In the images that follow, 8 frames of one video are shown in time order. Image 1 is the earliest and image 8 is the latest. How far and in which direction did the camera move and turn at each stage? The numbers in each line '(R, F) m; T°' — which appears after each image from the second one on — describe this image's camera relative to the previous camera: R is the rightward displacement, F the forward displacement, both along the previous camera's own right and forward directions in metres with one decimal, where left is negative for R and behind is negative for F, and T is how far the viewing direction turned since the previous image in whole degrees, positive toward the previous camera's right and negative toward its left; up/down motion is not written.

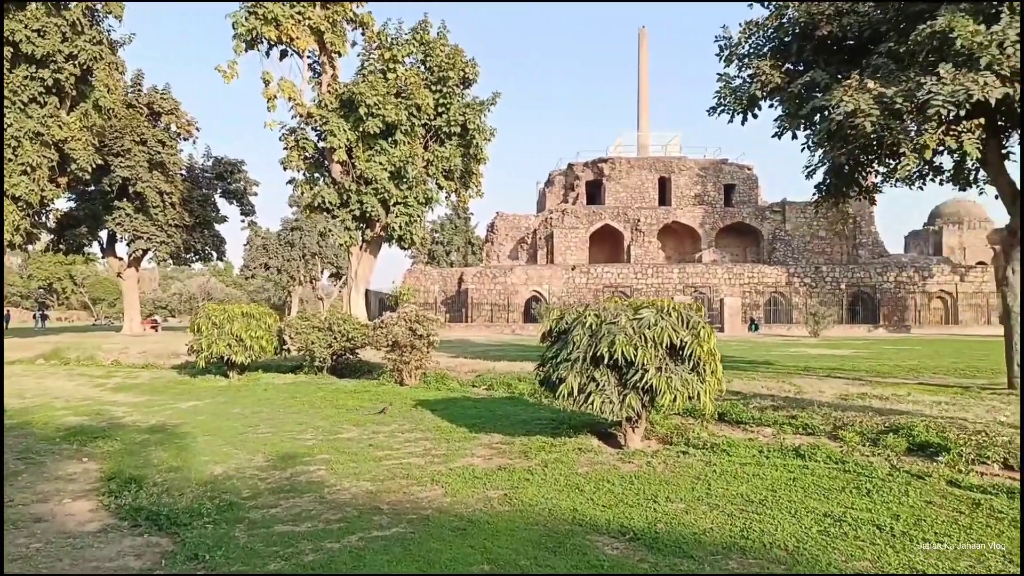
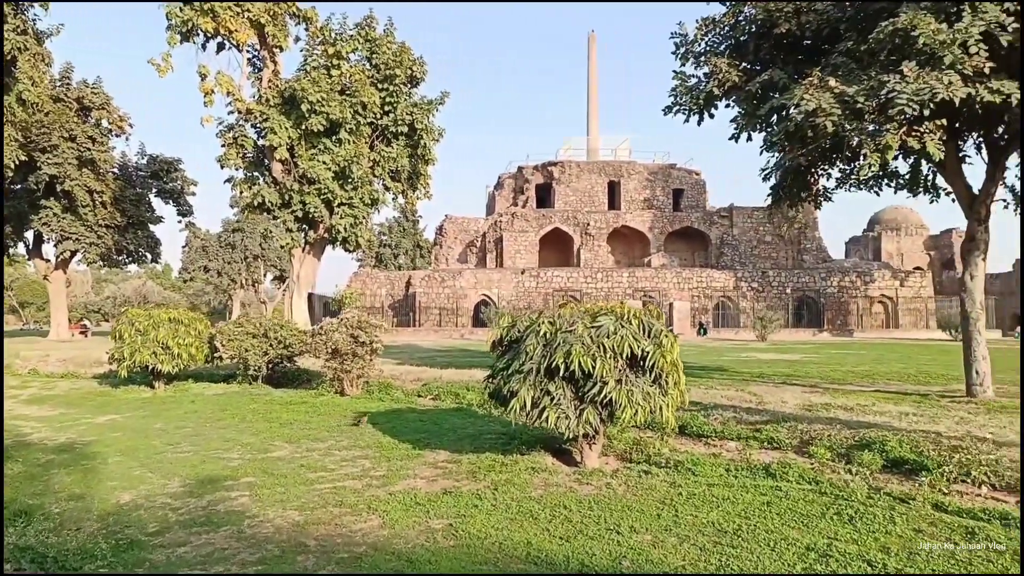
(0.0, +0.5) m; +4°
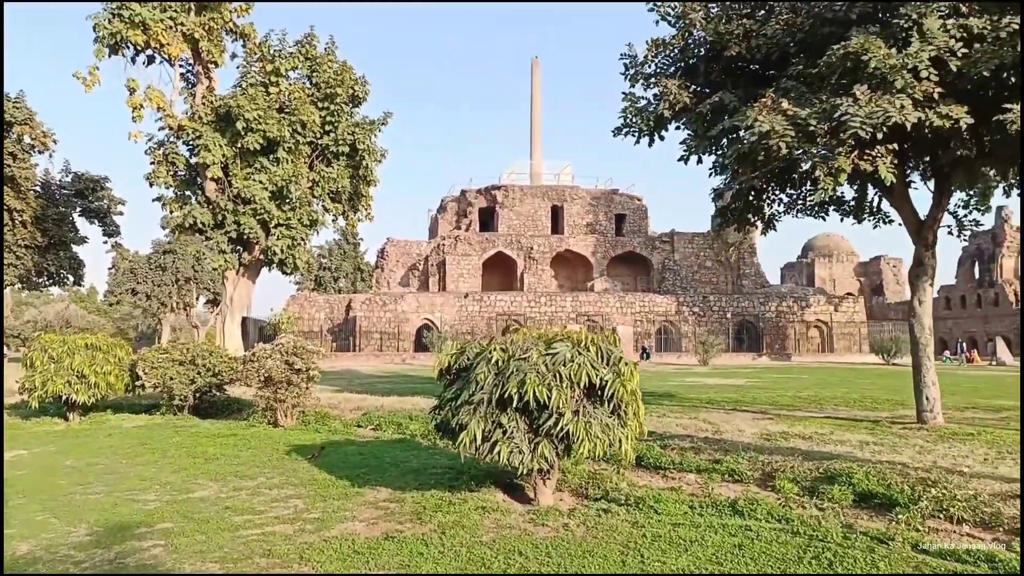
(0.0, +0.4) m; +4°
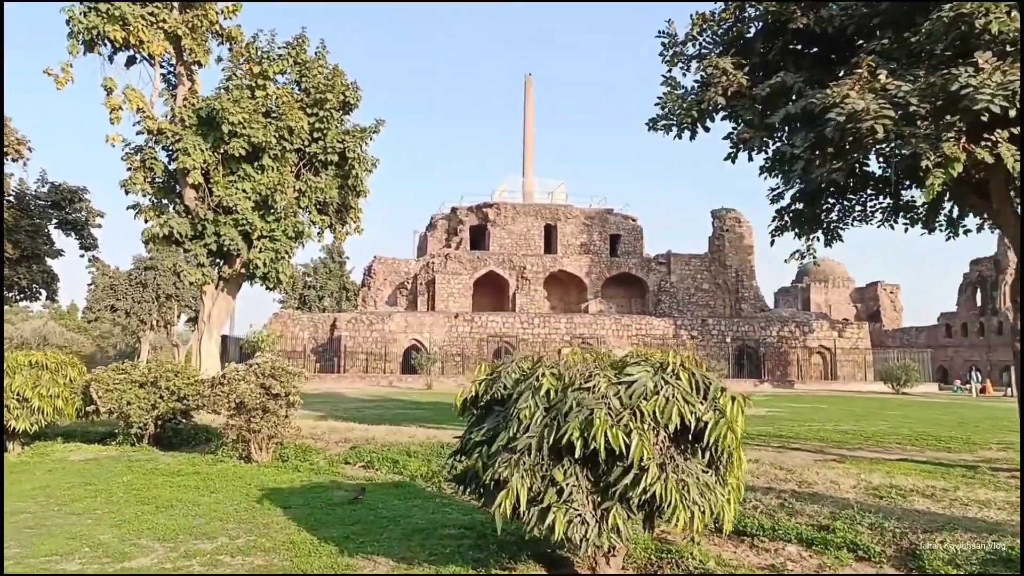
(-0.3, +1.4) m; +1°
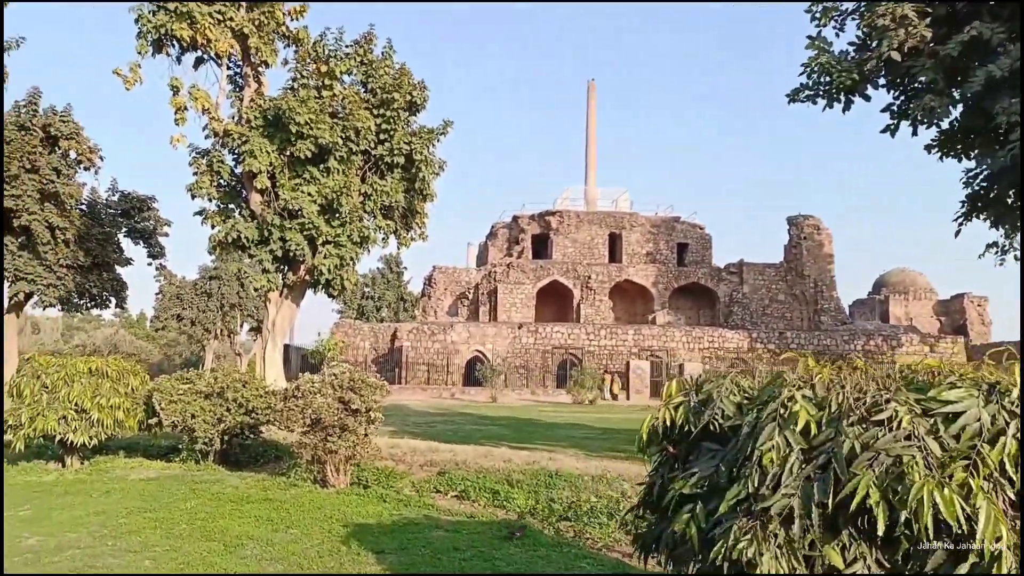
(-0.6, +1.1) m; -4°
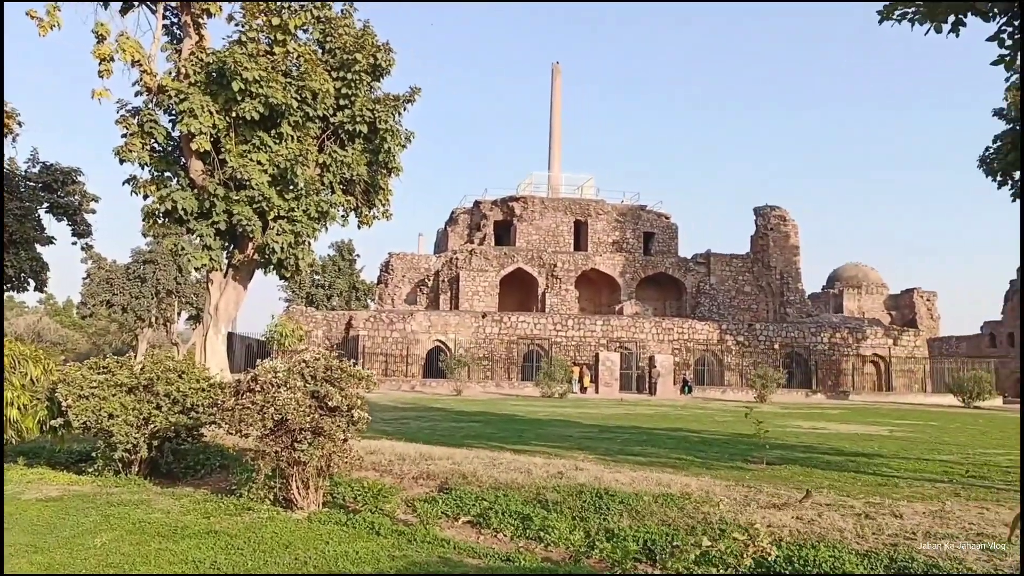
(-0.6, +1.7) m; +4°
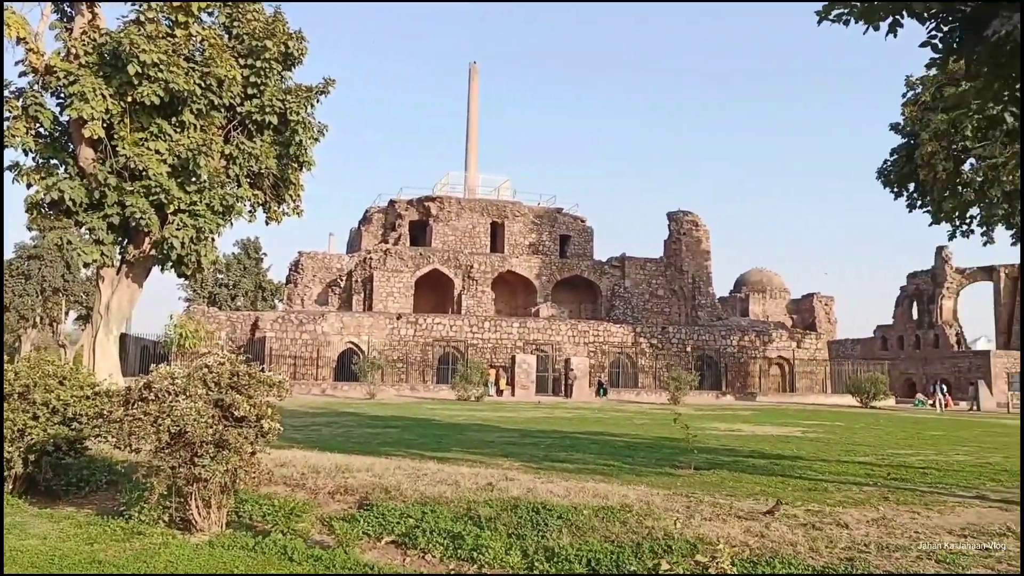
(-0.1, +0.4) m; +6°
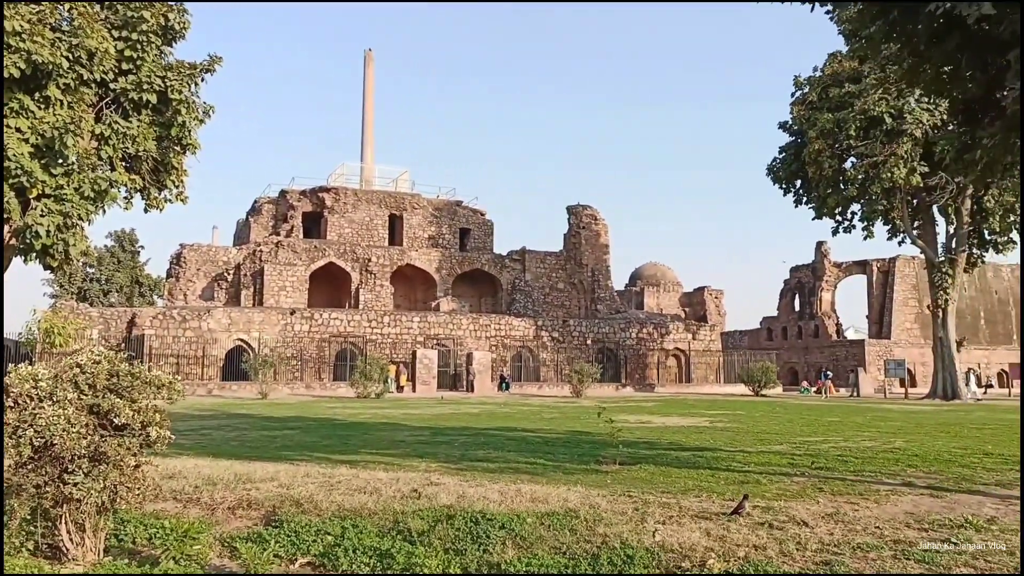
(-0.2, +0.5) m; +8°
